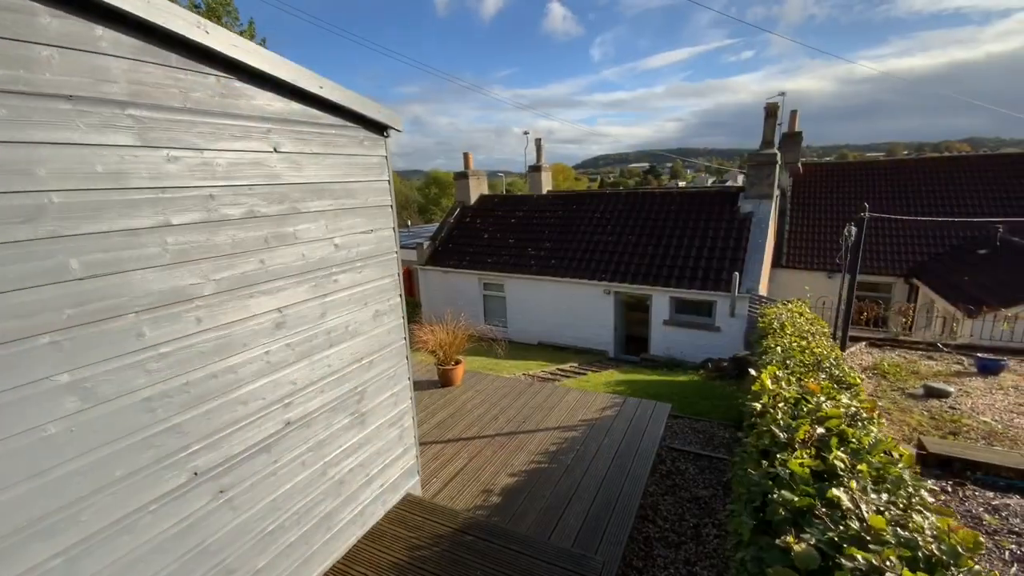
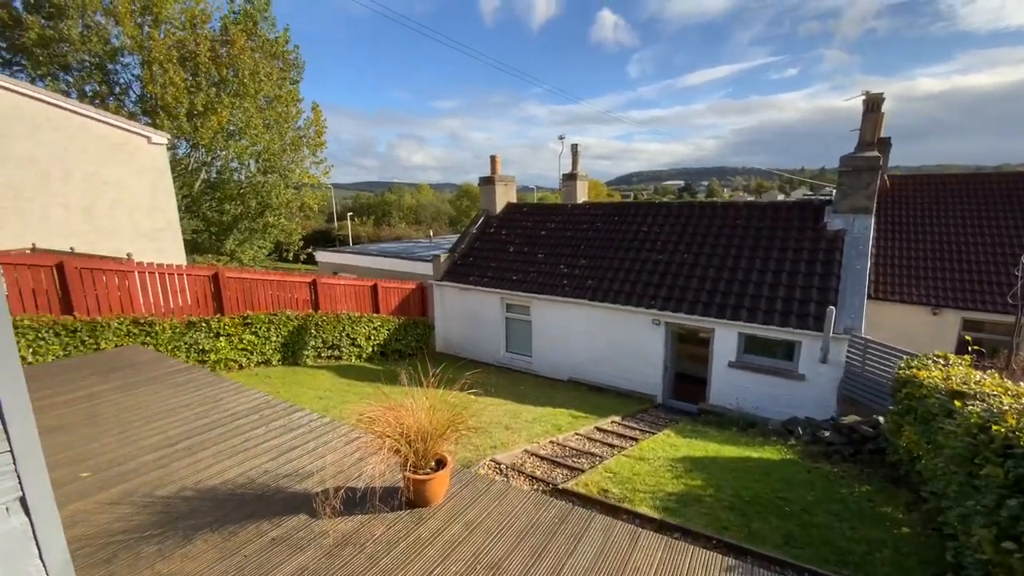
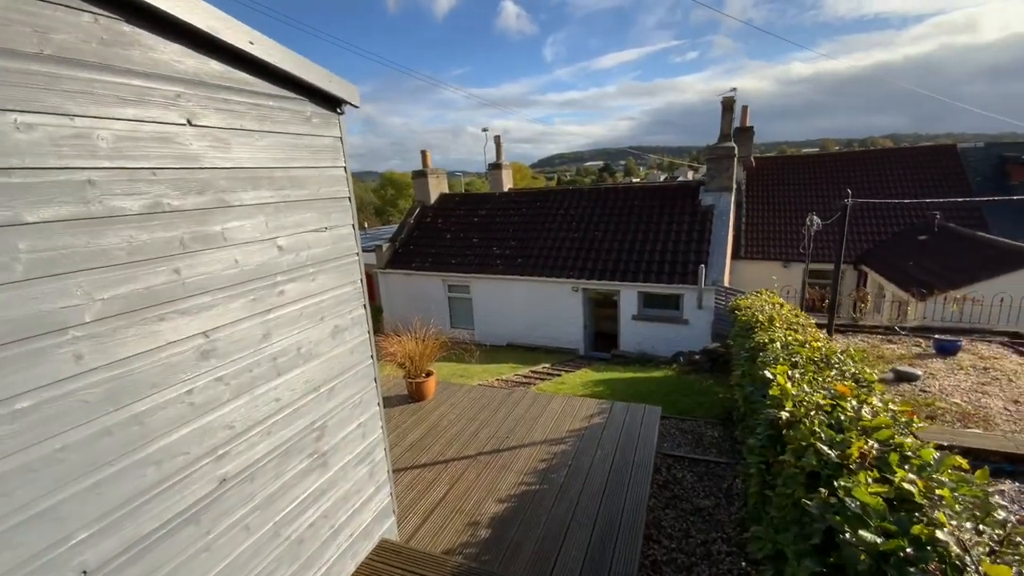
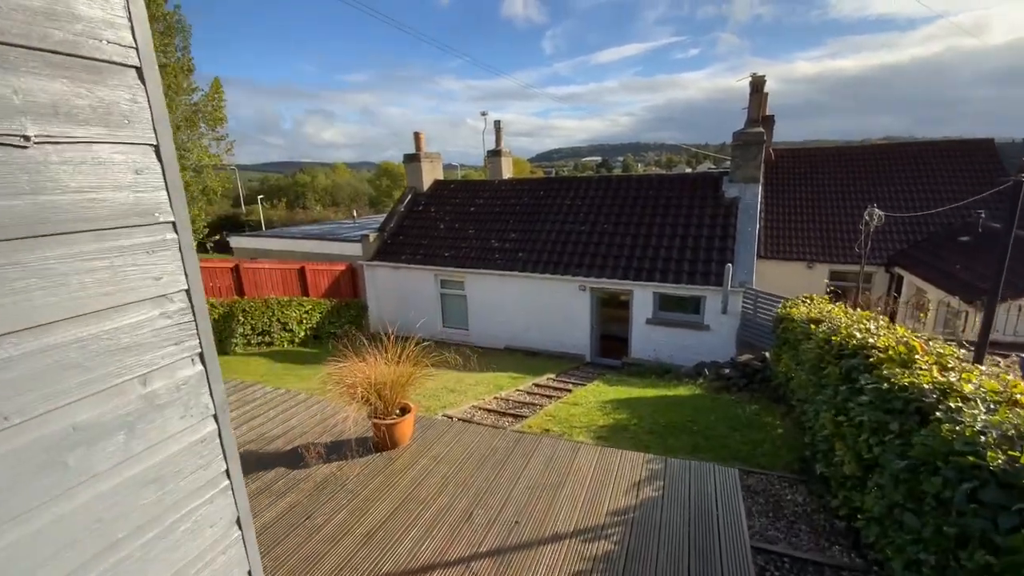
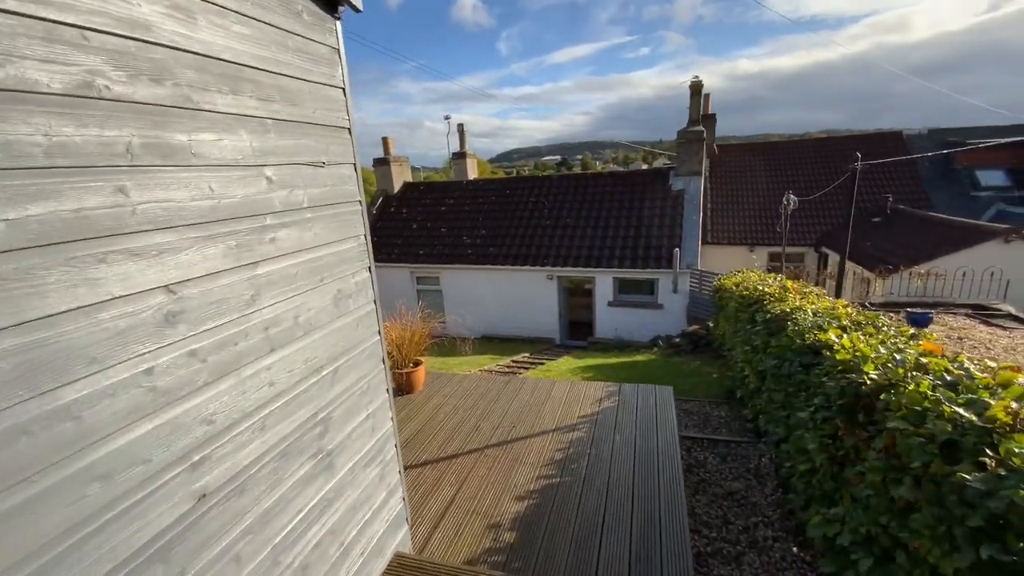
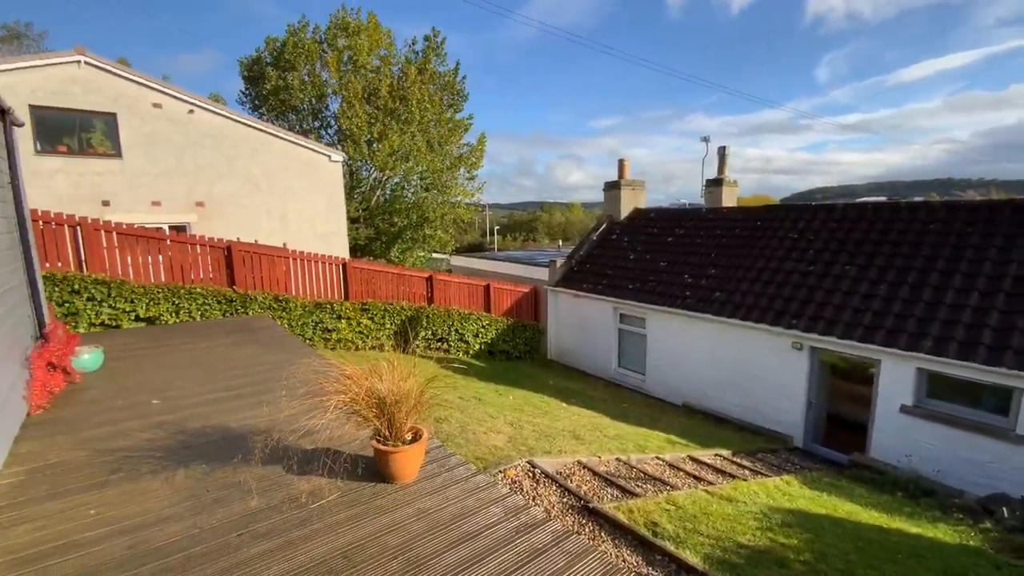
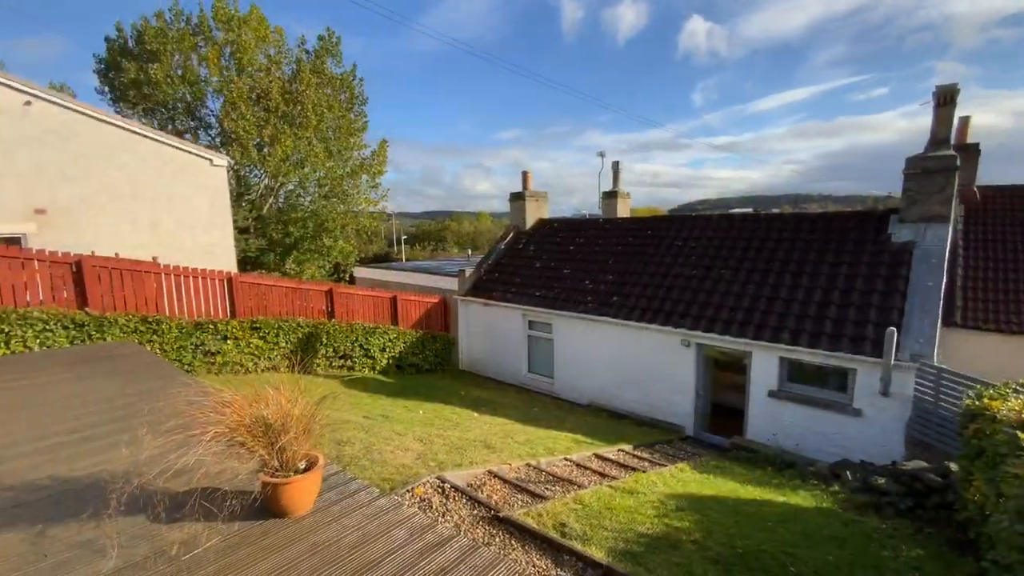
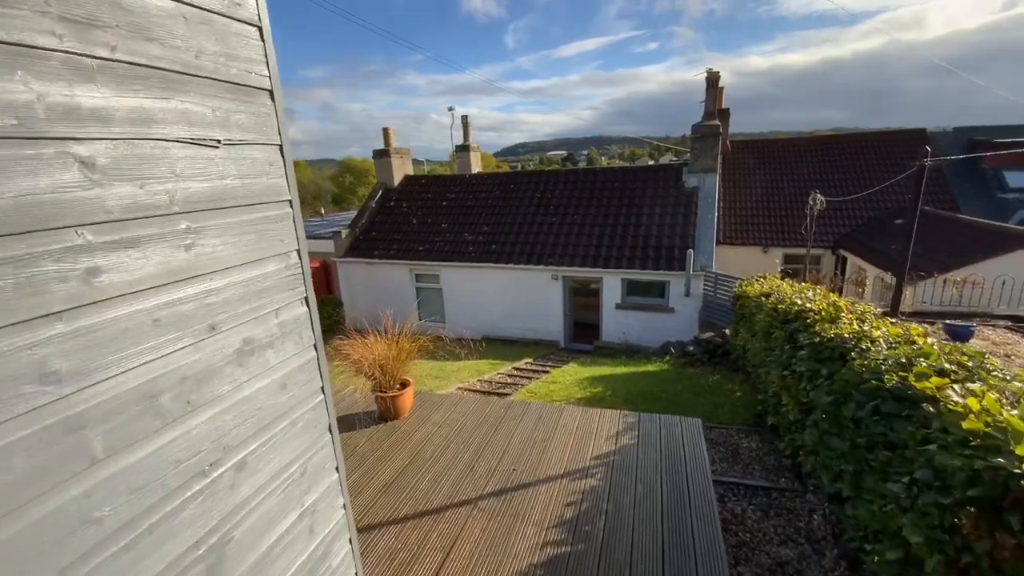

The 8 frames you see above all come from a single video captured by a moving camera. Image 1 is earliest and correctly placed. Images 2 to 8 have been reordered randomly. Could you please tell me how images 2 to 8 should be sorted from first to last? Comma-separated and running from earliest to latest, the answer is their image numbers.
3, 5, 8, 4, 2, 7, 6
